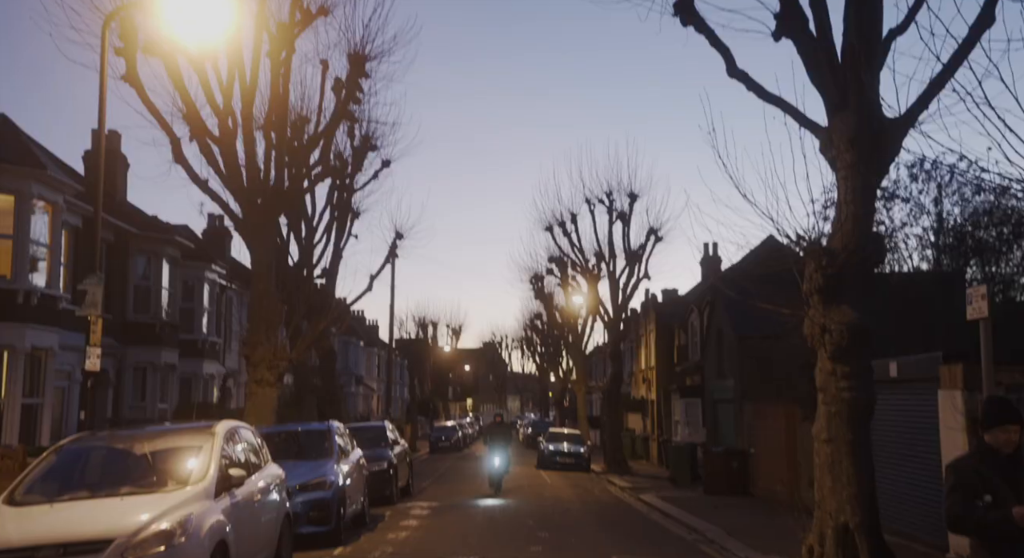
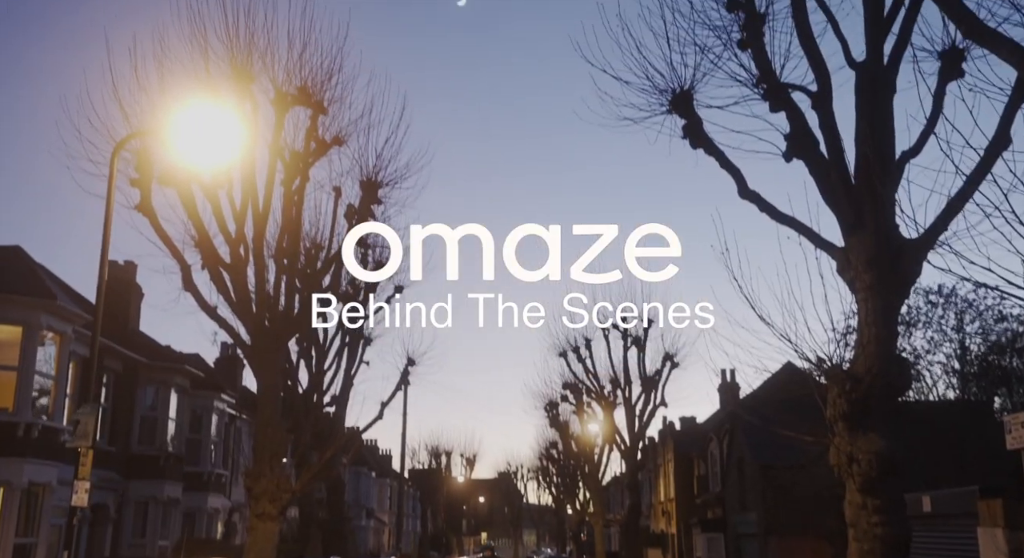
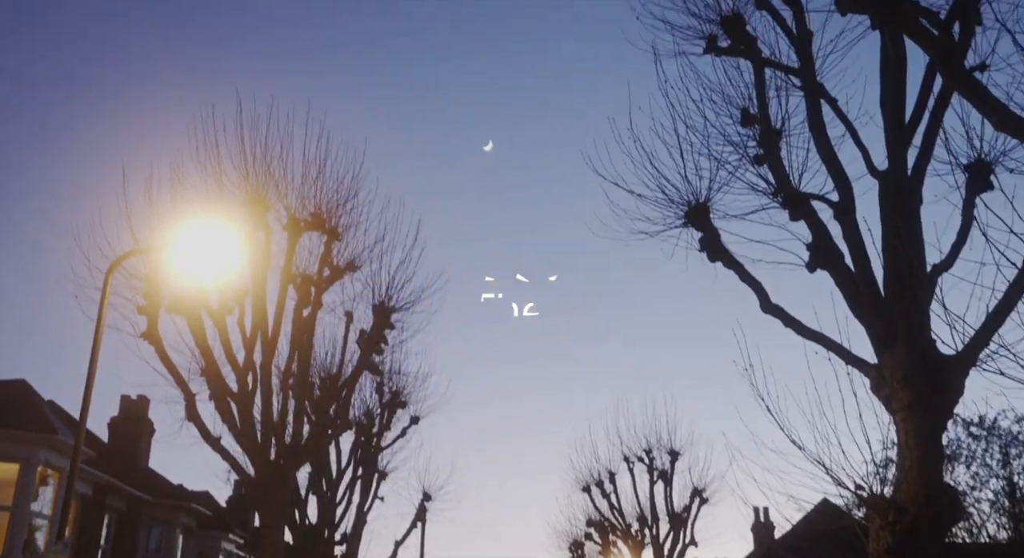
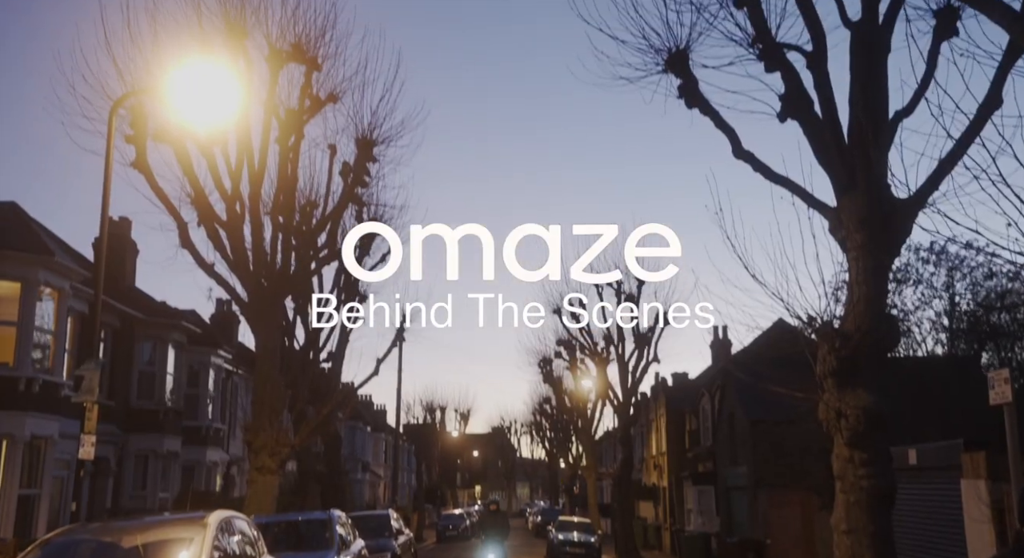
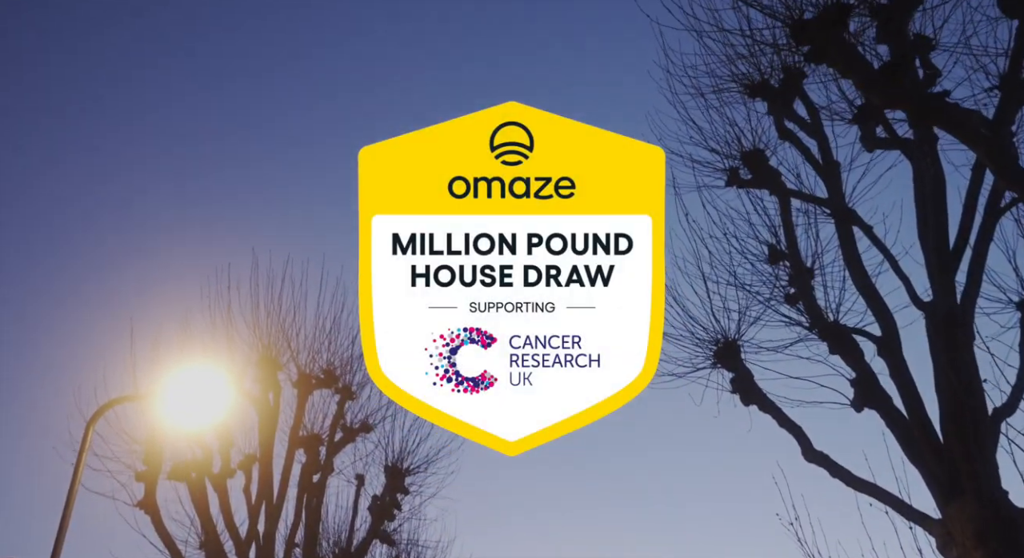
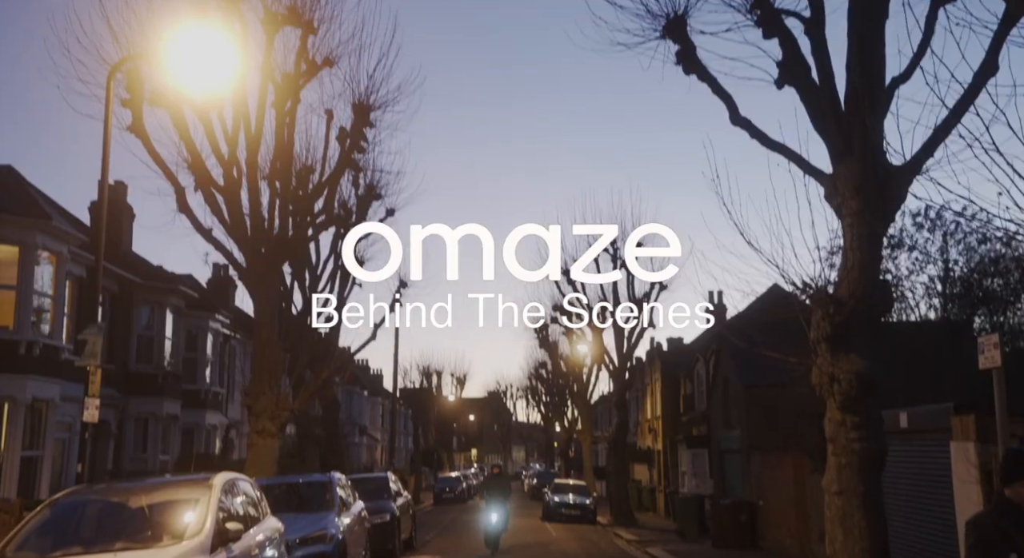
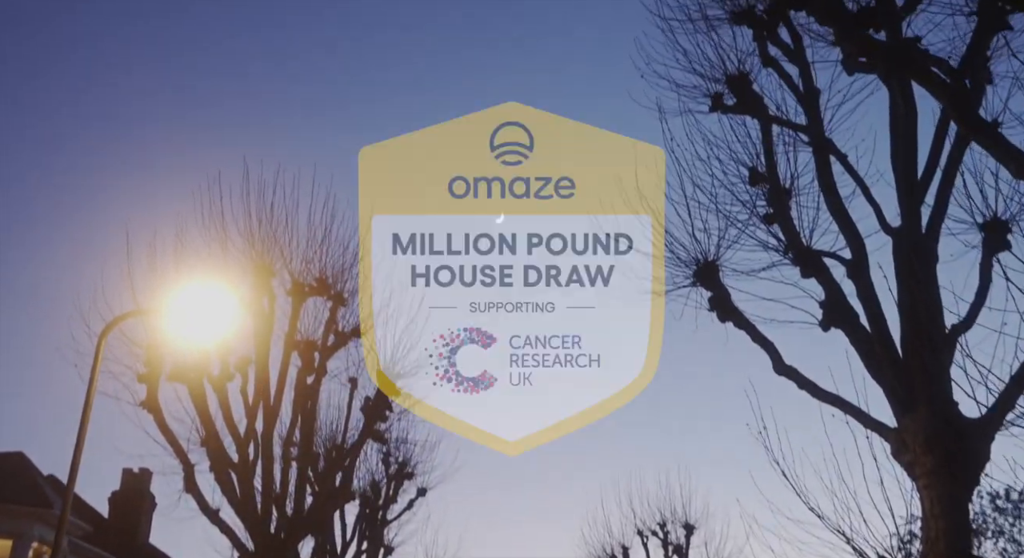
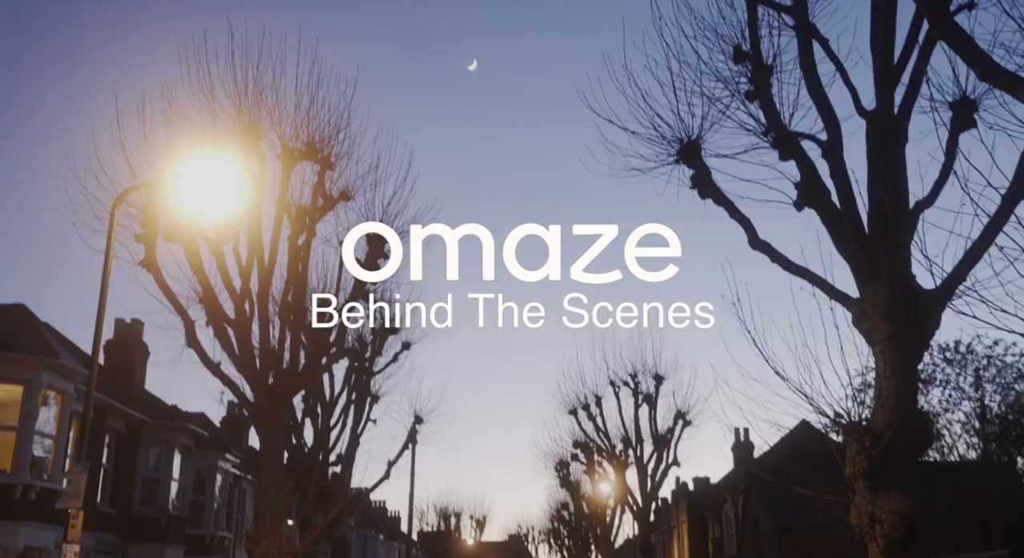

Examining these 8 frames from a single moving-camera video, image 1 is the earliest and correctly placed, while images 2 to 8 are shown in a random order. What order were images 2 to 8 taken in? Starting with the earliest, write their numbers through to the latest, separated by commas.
6, 4, 2, 8, 3, 7, 5
